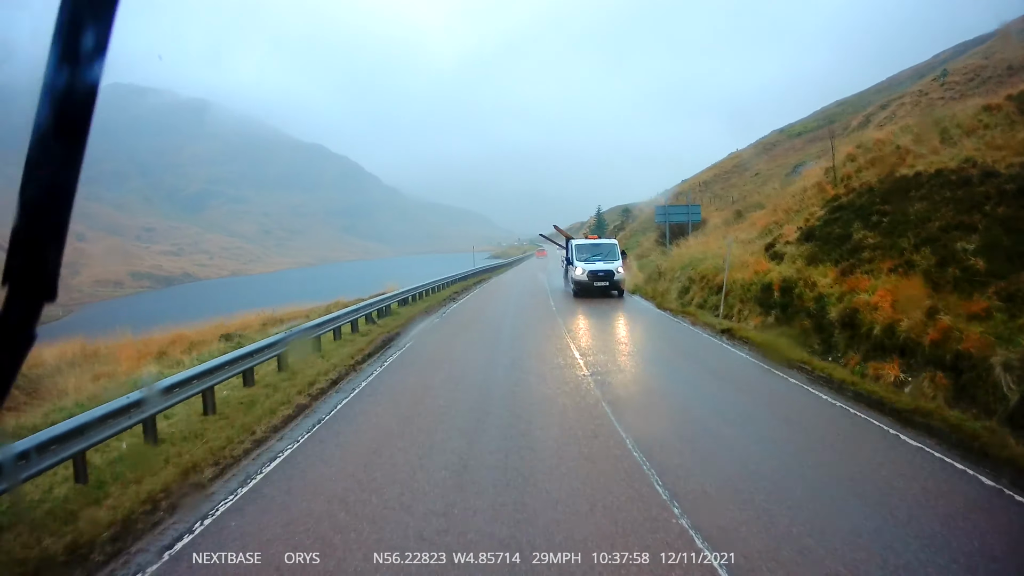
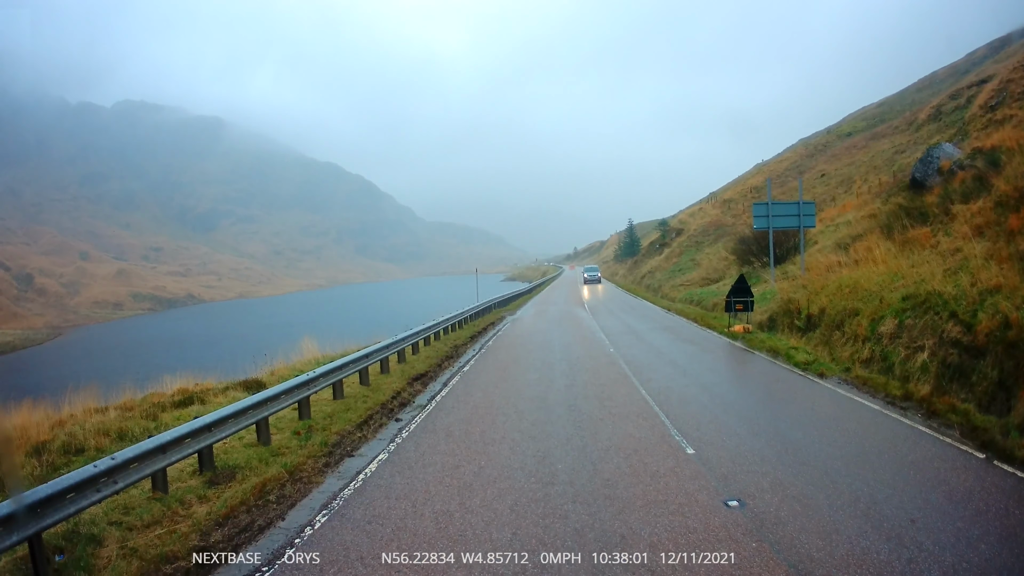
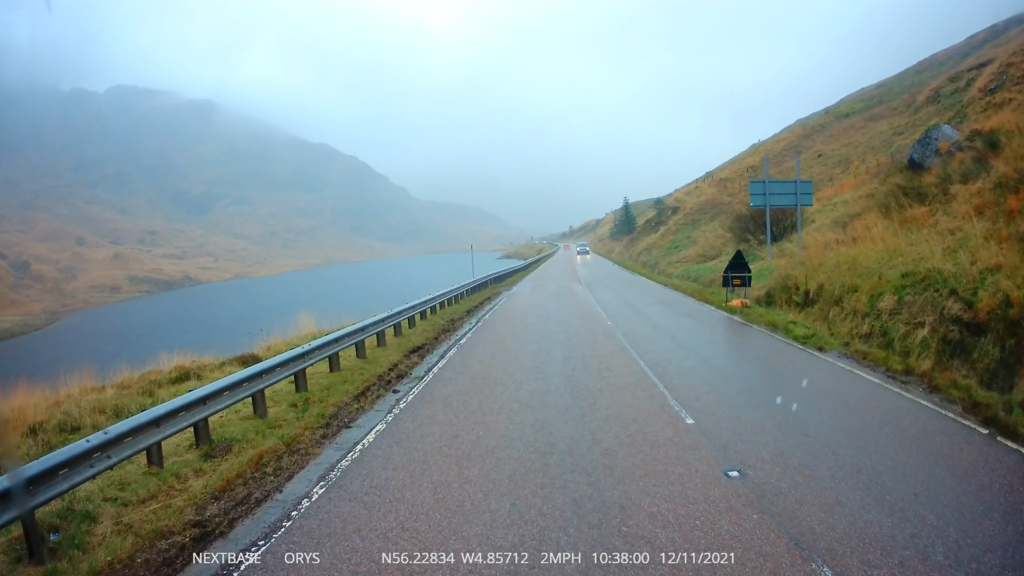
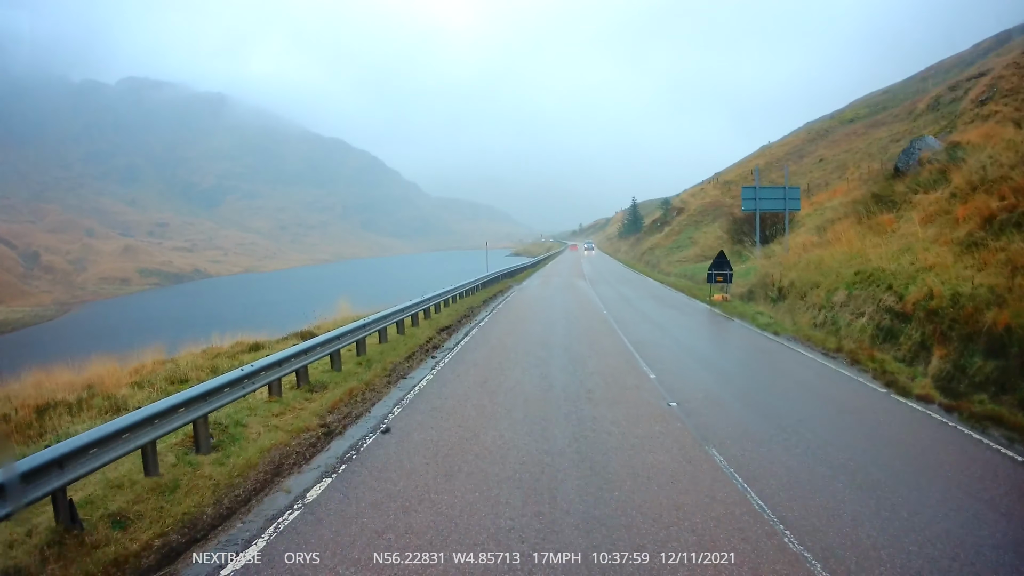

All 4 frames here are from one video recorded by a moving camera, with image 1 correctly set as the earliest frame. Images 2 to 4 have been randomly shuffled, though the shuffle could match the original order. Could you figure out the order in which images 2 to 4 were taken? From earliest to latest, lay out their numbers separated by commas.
4, 3, 2
